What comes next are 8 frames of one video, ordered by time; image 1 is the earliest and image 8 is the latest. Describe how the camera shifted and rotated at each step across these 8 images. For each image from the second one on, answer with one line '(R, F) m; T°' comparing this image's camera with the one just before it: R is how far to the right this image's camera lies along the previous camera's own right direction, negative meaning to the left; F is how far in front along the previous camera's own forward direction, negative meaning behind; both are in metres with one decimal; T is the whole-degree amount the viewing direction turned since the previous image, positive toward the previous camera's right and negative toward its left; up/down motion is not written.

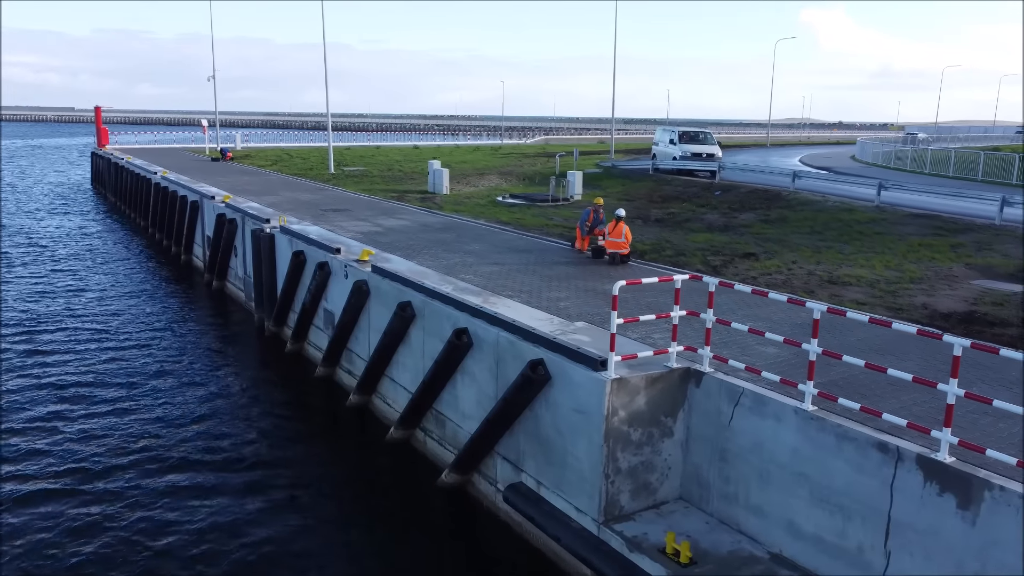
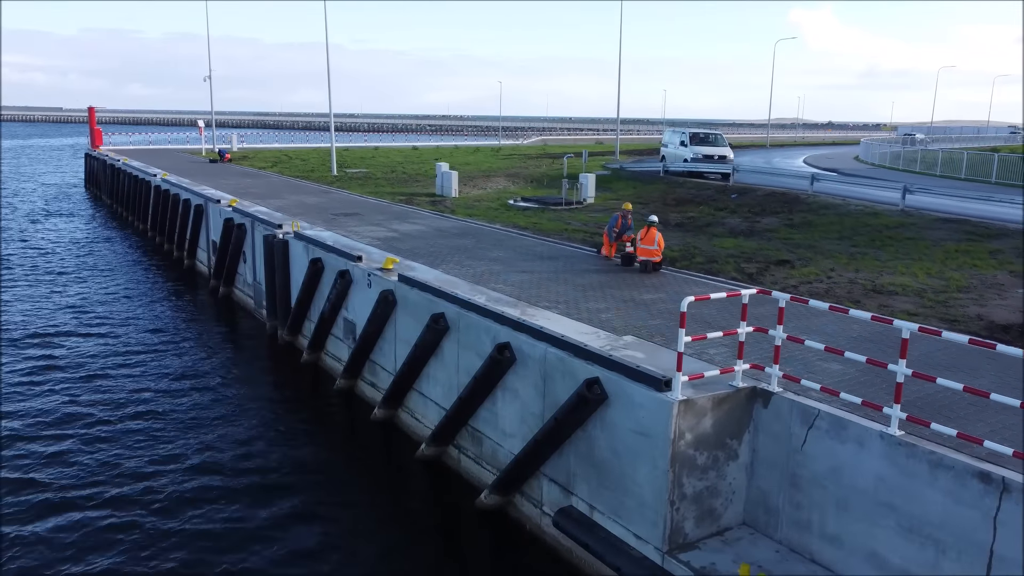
(-0.6, +0.4) m; +1°
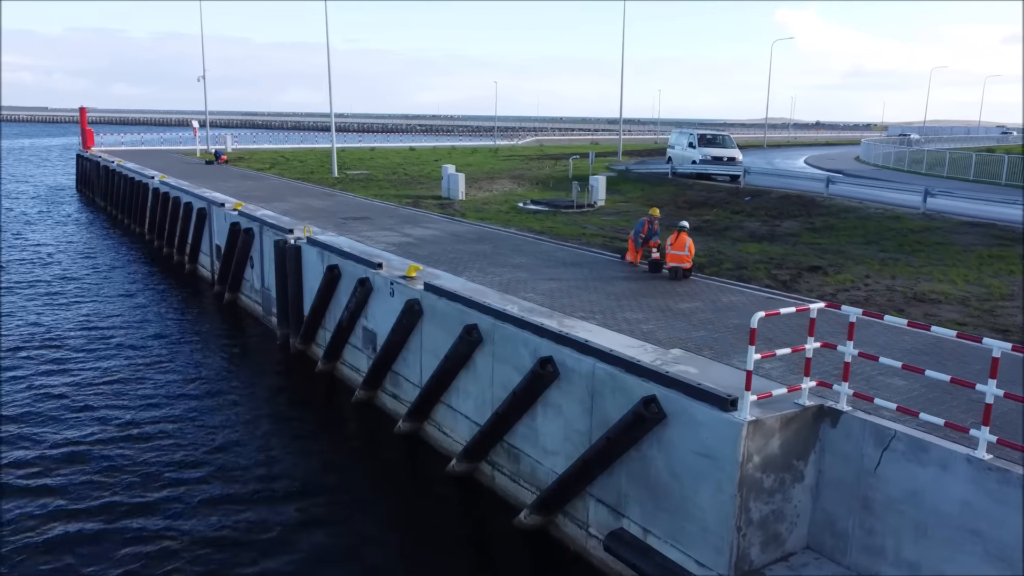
(-0.6, +0.4) m; +1°
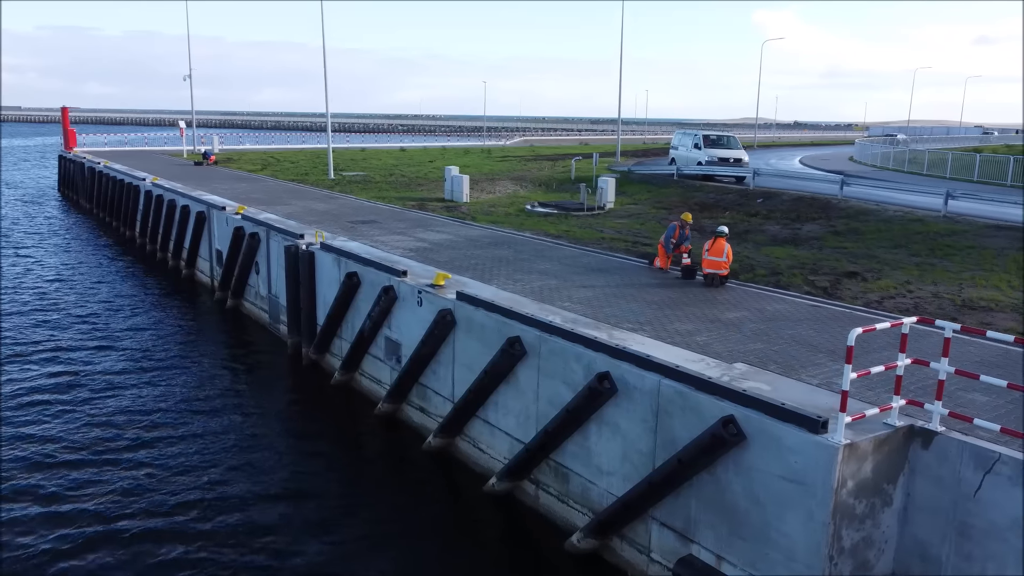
(-0.7, +0.5) m; +1°
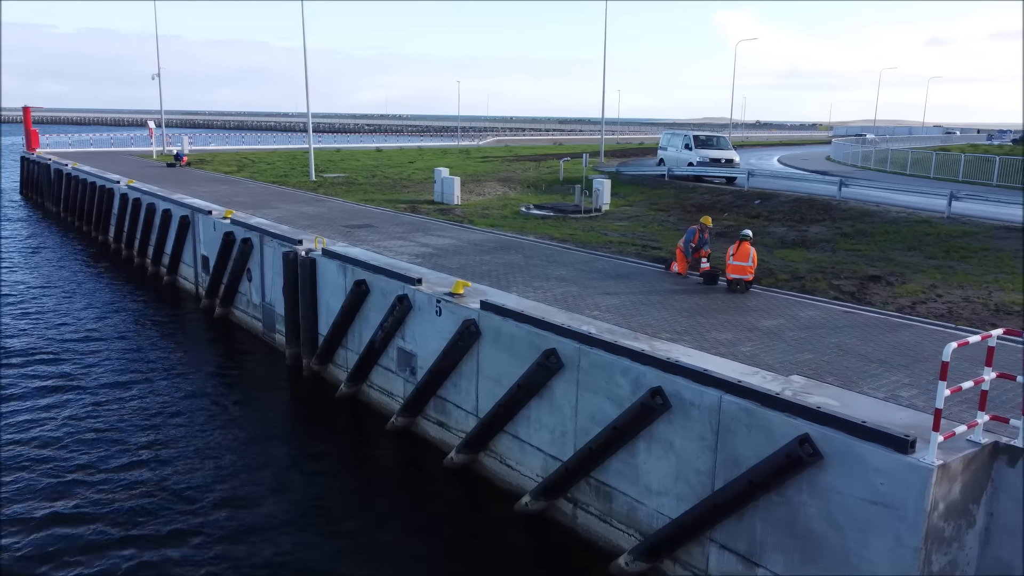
(-0.7, +0.4) m; +2°
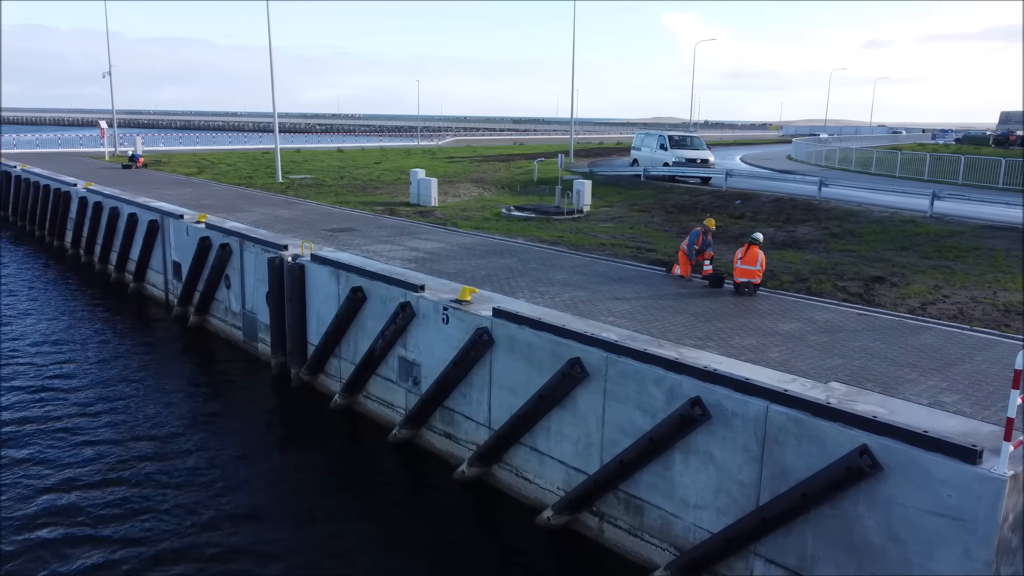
(-0.7, +0.3) m; +3°
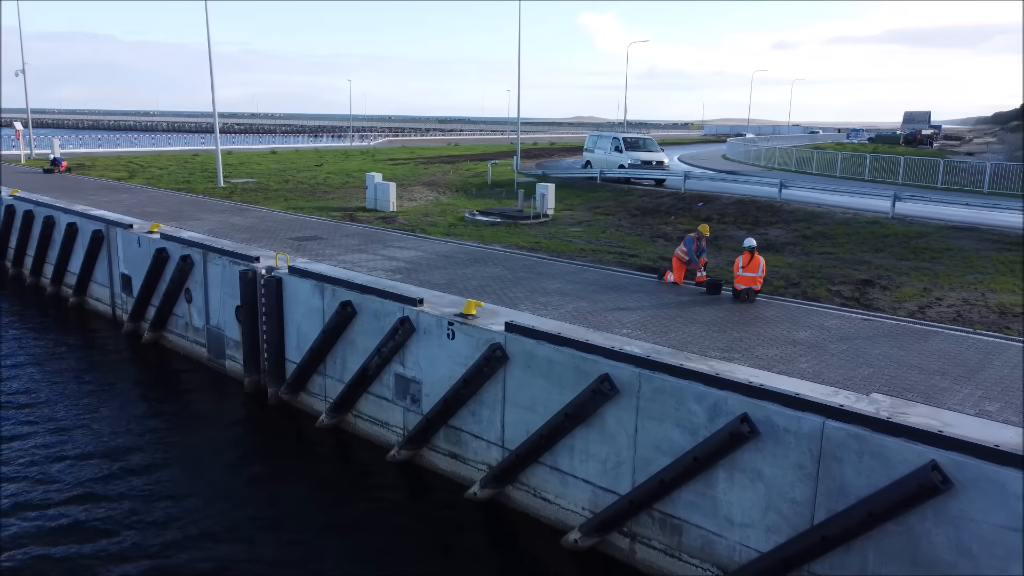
(-1.0, +0.4) m; +5°
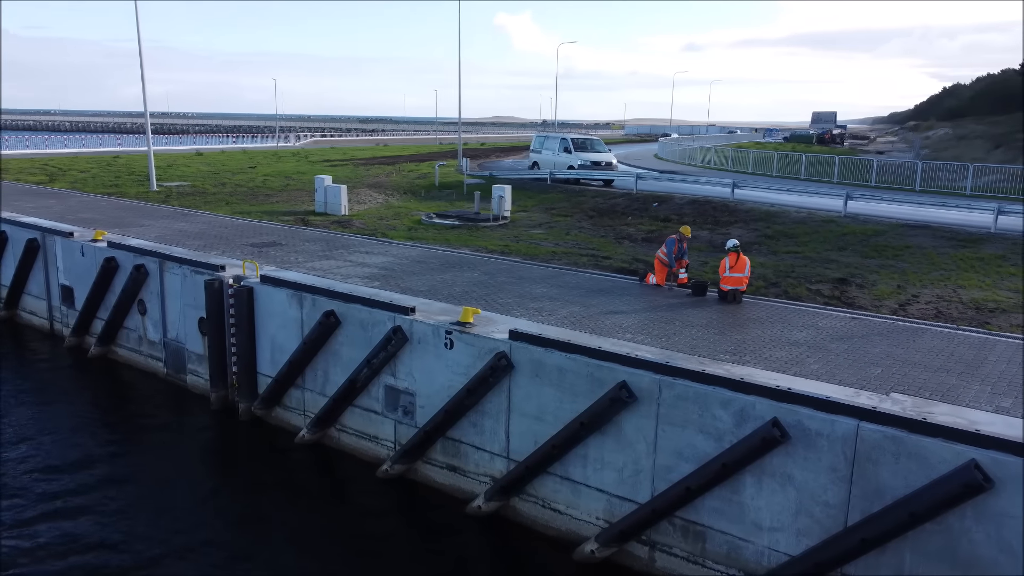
(-0.9, +0.3) m; +6°
